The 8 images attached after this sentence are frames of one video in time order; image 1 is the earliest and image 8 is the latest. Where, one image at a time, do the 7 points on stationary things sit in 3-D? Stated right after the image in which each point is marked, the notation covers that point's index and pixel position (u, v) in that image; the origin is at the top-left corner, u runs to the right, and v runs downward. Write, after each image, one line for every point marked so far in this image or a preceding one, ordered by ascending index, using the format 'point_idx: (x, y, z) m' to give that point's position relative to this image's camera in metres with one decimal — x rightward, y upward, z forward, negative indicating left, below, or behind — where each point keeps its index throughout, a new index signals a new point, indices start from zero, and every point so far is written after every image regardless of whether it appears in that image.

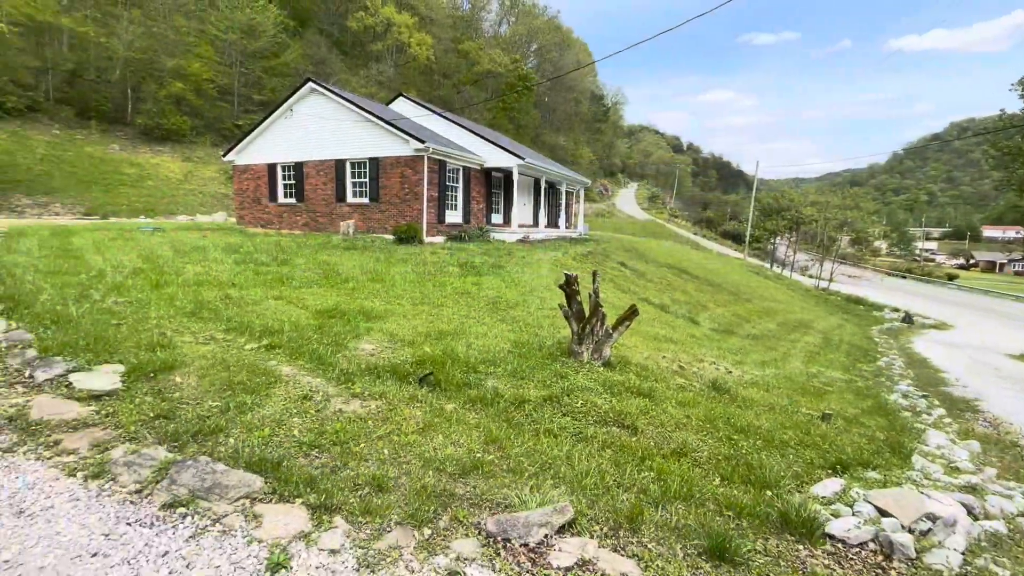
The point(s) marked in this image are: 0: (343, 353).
0: (-1.4, -0.6, +4.1) m
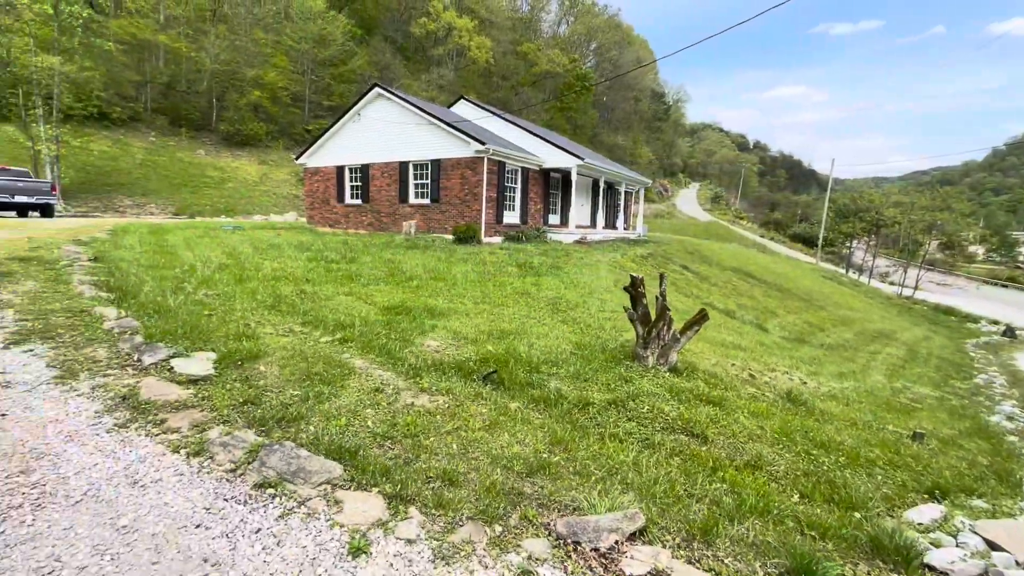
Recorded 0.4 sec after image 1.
0: (-0.9, -0.5, +4.2) m
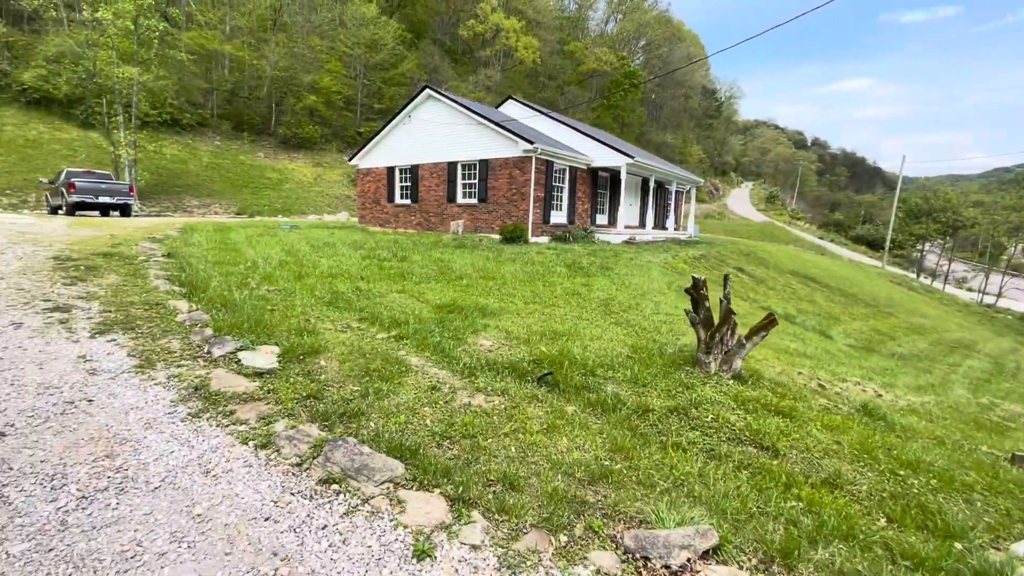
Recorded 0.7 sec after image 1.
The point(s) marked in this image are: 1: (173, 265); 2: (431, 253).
0: (-0.4, -0.5, +4.2) m
1: (-4.3, +0.3, +6.0) m
2: (-1.6, +0.7, +9.7) m
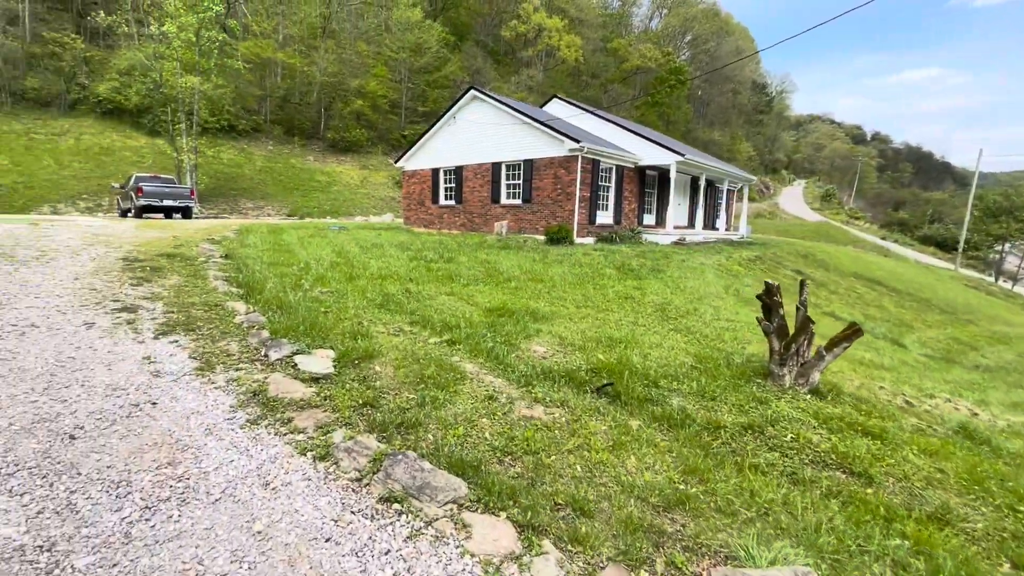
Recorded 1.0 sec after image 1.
0: (+0.1, -0.6, +4.0) m
1: (-3.6, +0.3, +6.2) m
2: (-0.7, +0.7, +9.7) m
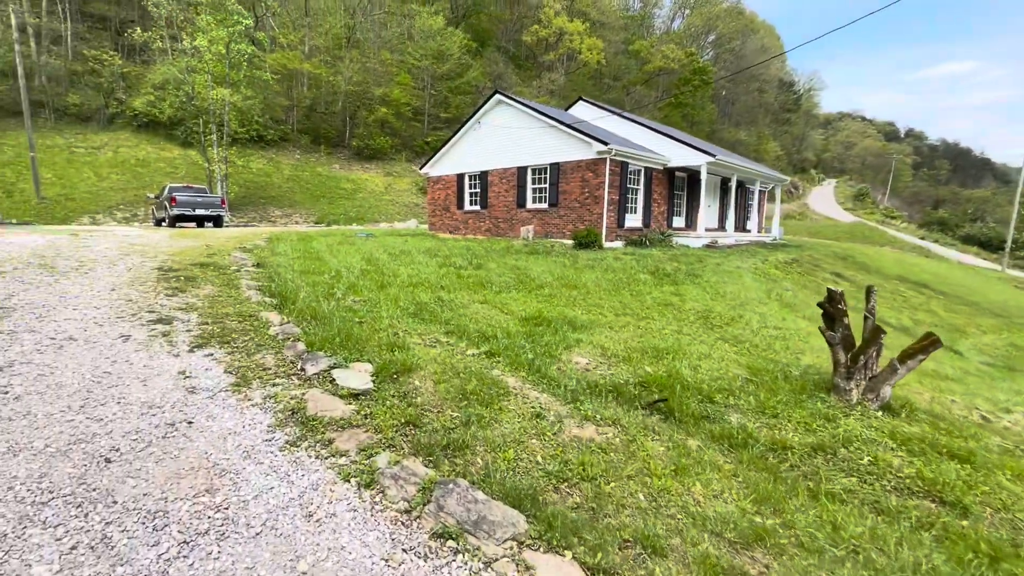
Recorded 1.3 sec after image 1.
0: (+0.4, -0.6, +3.8) m
1: (-3.2, +0.2, +6.1) m
2: (-0.1, +0.6, +9.5) m
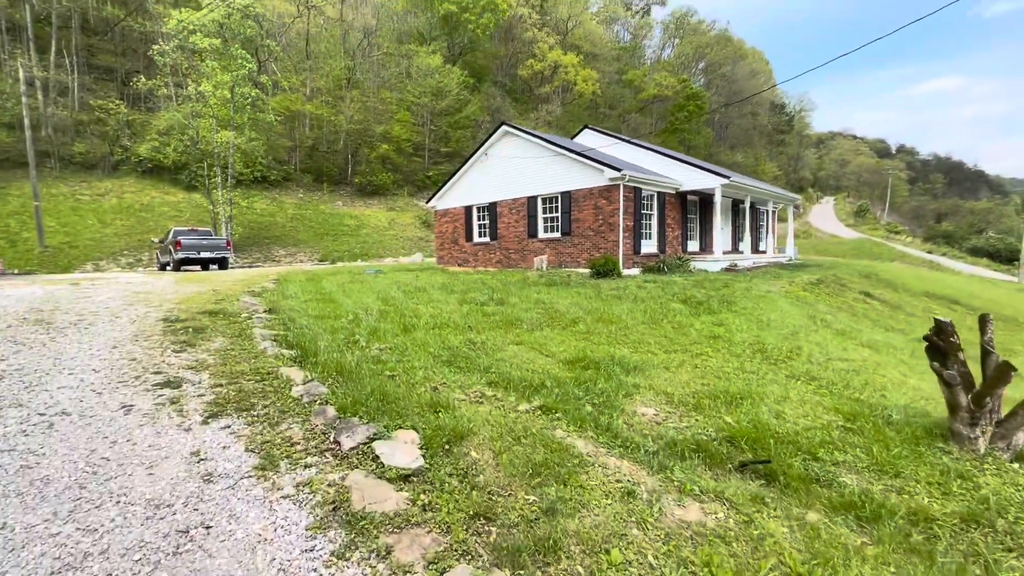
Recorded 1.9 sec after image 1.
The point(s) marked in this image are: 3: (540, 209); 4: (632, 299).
0: (+0.8, -0.9, +3.3) m
1: (-2.8, -0.4, +5.7) m
2: (+0.3, -0.1, +9.1) m
3: (+0.8, +2.4, +14.4) m
4: (+2.1, -0.2, +8.2) m
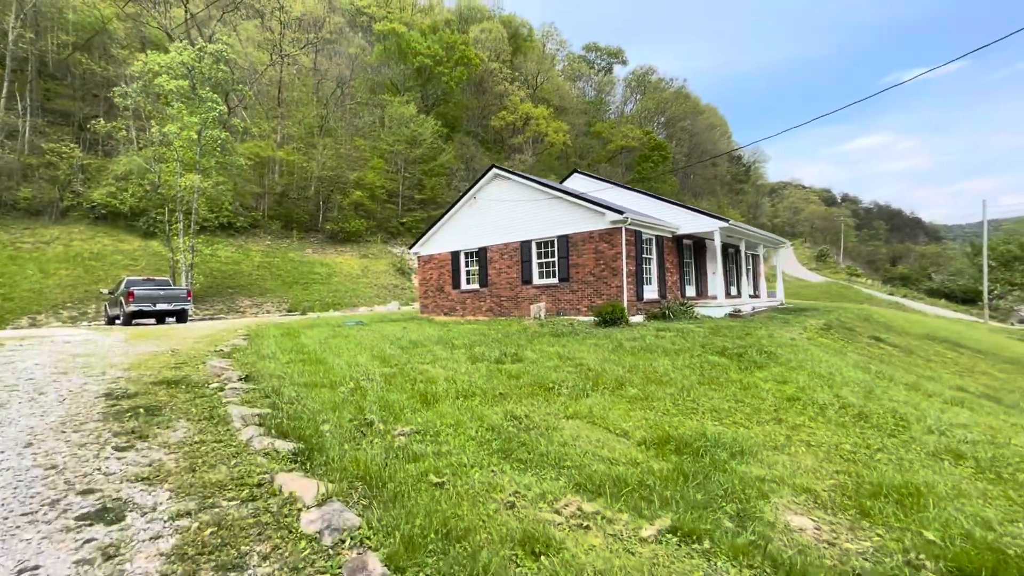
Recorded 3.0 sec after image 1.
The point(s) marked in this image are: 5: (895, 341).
0: (+1.4, -1.2, +2.3) m
1: (-2.4, -1.0, +4.5) m
2: (+0.5, -1.0, +8.1) m
3: (+0.6, +1.0, +13.6) m
4: (+2.3, -1.0, +7.3) m
5: (+9.8, -1.3, +12.1) m
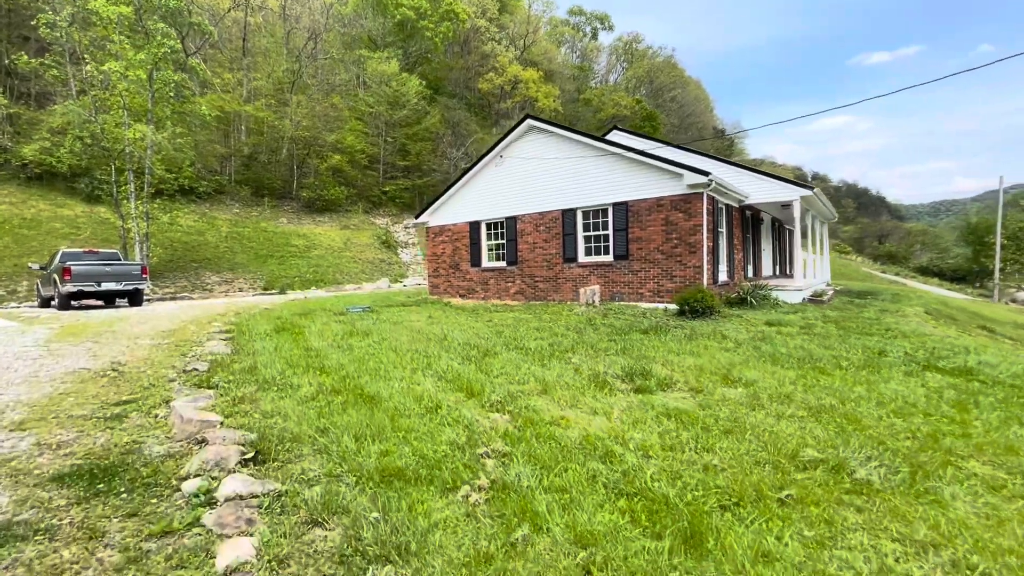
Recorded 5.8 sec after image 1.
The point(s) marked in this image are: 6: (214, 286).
0: (+3.0, -1.3, 0.0) m
1: (-0.9, -1.0, +2.0) m
2: (+1.7, -0.8, +5.7) m
3: (+1.6, +1.5, +11.2) m
4: (+3.6, -0.8, +5.1) m
5: (+10.8, -1.0, +10.3) m
6: (-11.6, +0.1, +18.7) m
